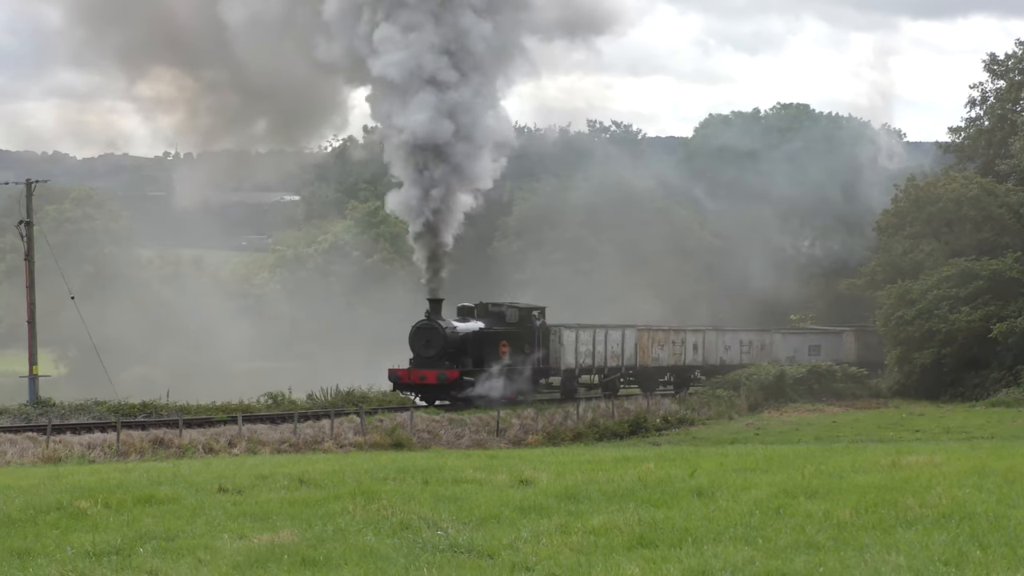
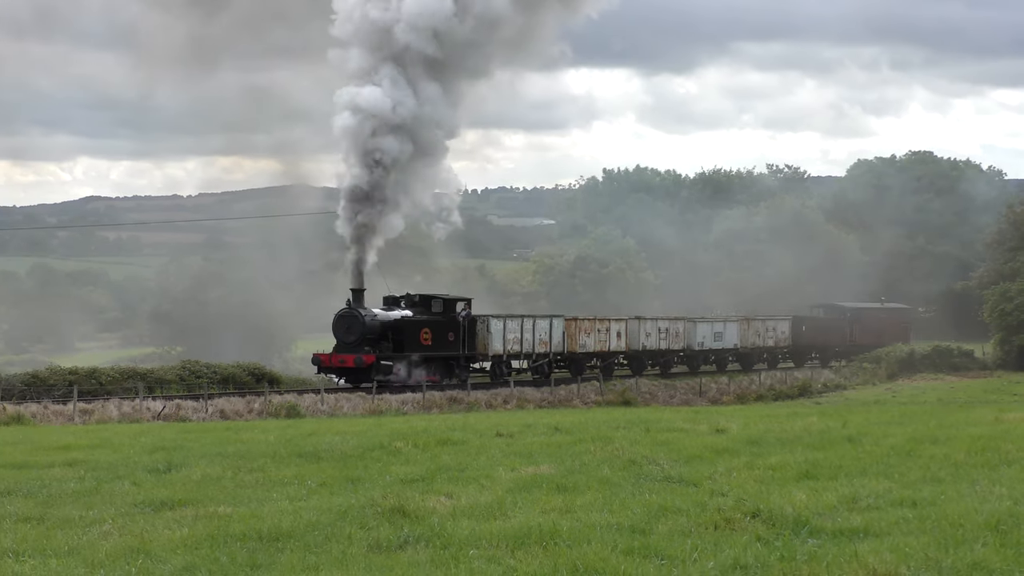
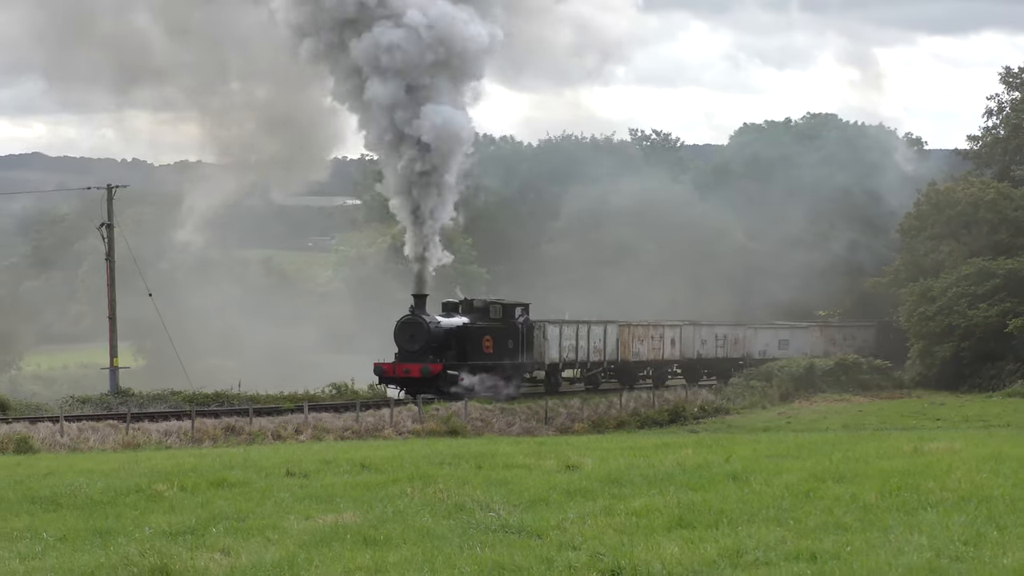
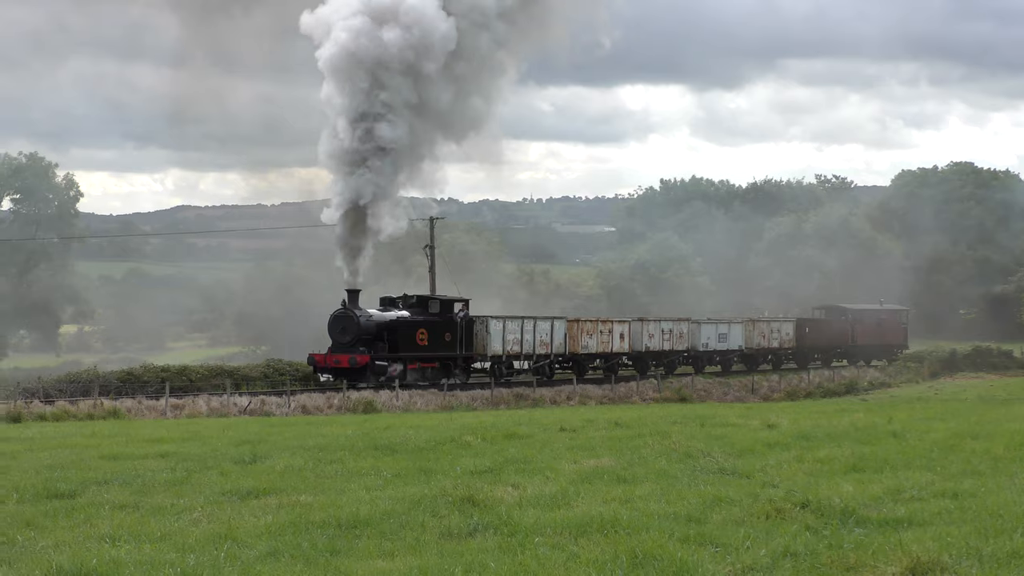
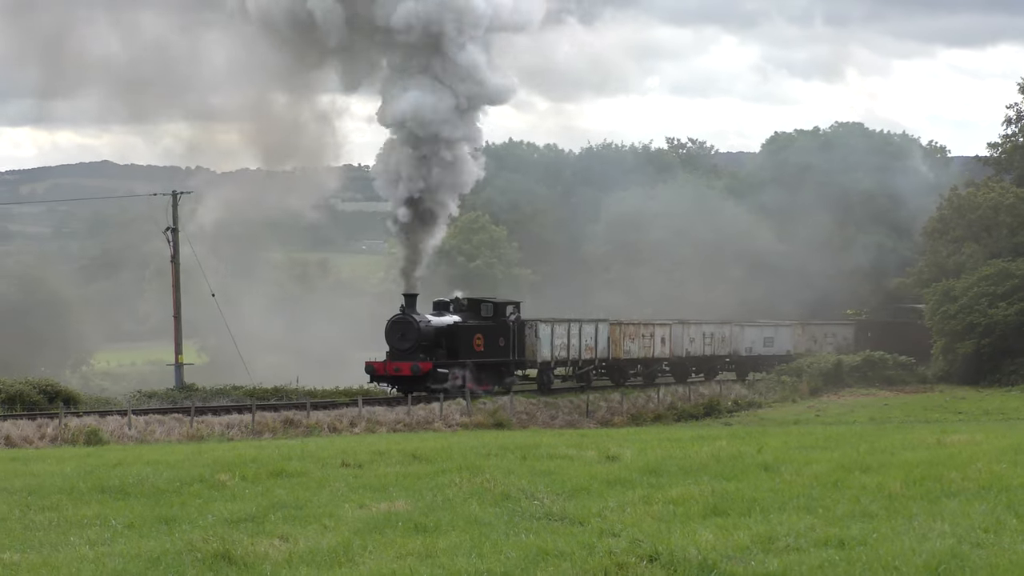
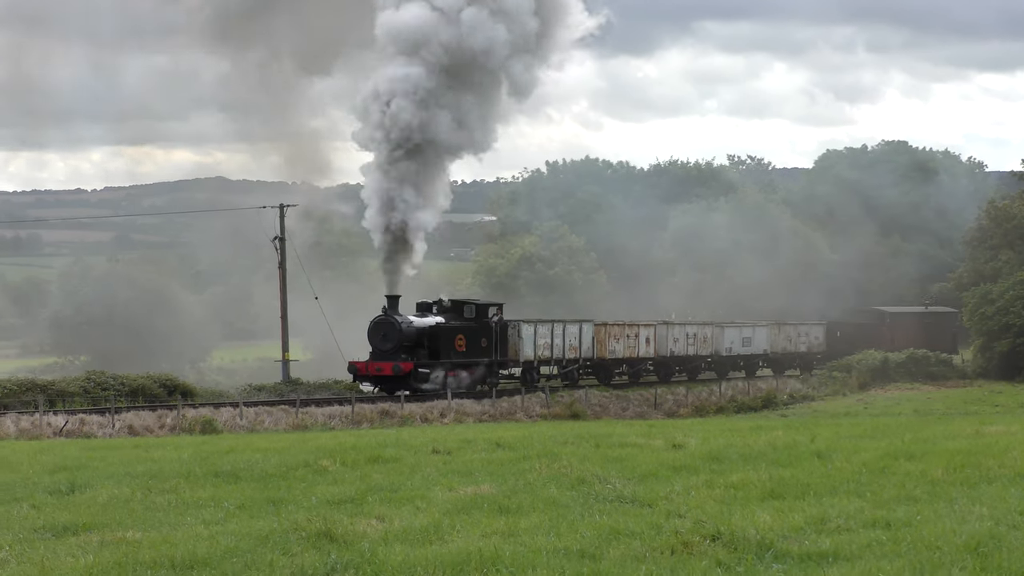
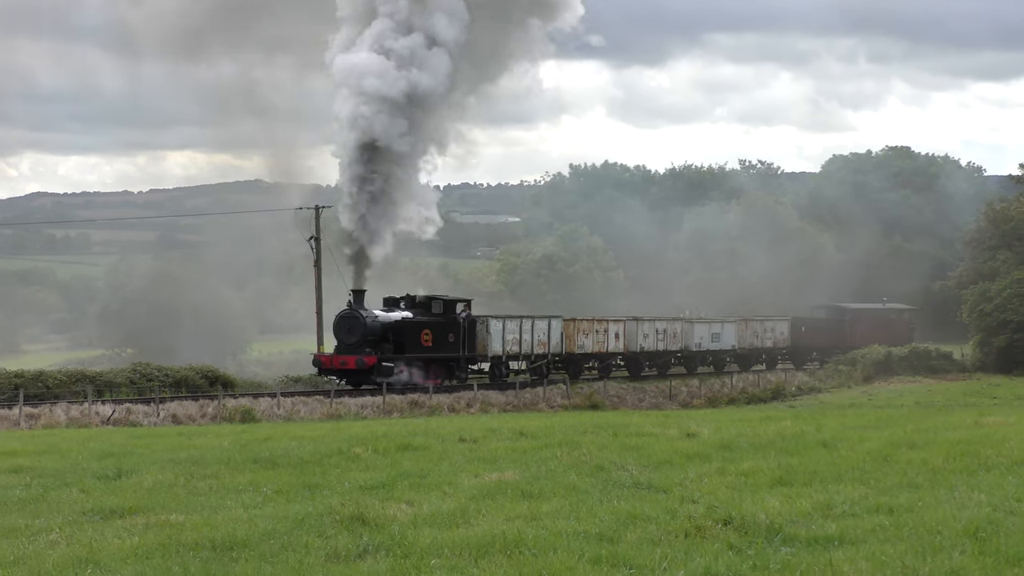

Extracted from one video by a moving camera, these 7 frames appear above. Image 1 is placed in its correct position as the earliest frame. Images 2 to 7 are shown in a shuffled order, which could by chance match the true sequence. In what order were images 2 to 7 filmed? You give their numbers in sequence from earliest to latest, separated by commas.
3, 5, 6, 7, 2, 4
